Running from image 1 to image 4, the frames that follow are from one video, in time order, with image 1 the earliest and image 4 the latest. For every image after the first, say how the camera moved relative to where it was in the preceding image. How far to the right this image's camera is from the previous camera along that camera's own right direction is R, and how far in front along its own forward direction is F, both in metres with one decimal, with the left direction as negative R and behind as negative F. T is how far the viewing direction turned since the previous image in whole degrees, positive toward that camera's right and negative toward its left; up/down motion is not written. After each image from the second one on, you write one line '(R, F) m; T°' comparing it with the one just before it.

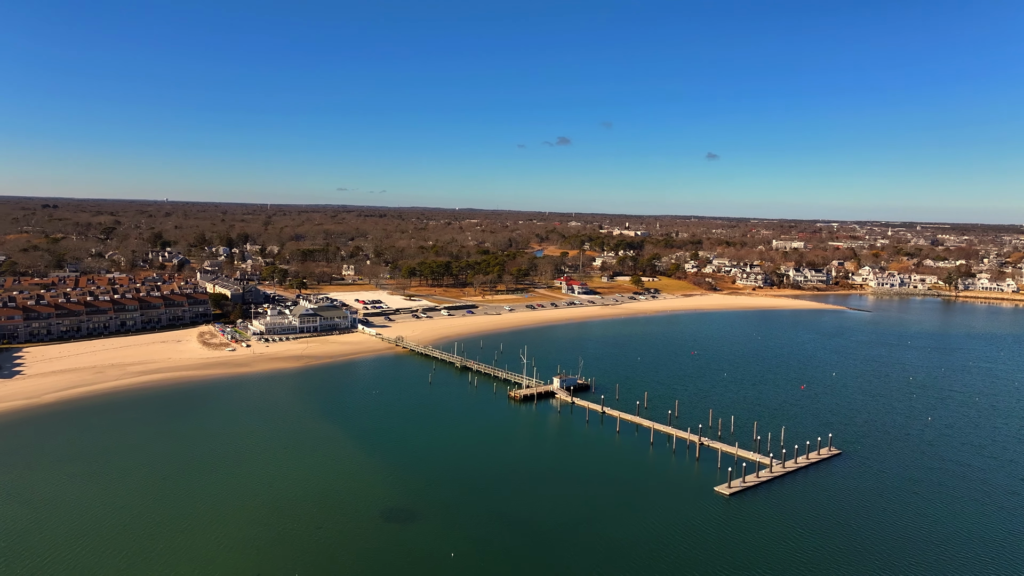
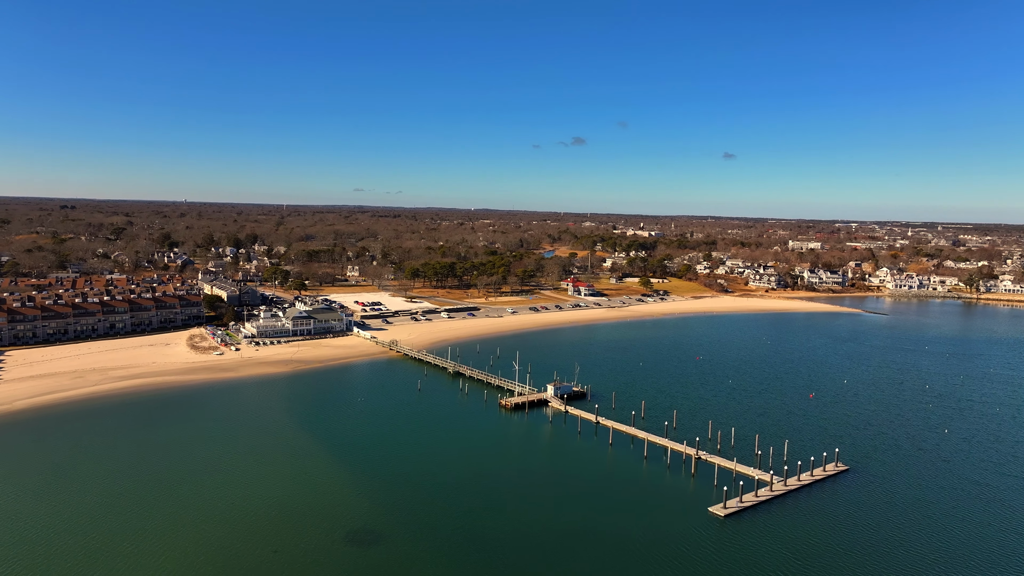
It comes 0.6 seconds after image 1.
(+1.5, +1.7) m; -1°
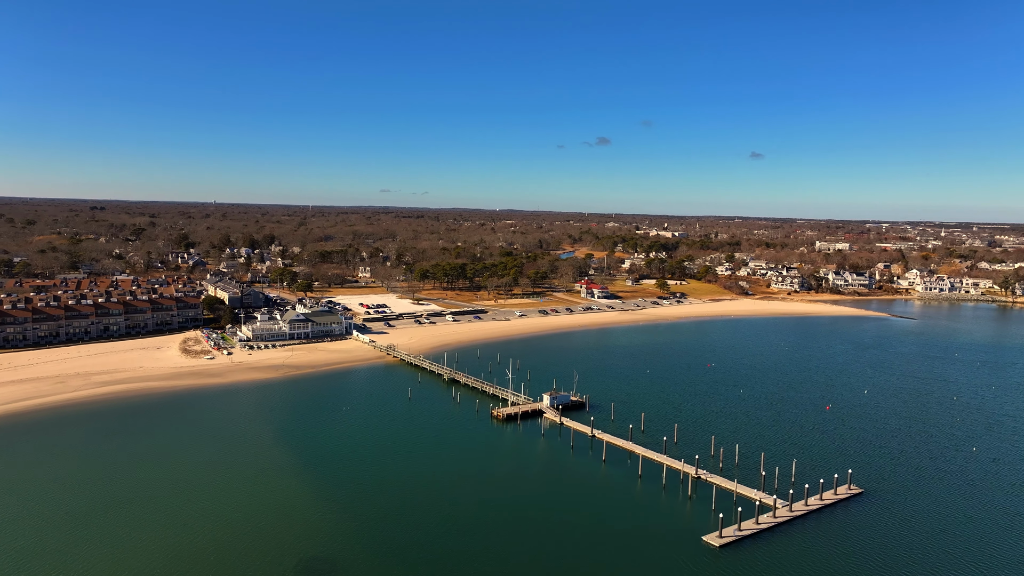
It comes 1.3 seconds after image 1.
(+1.8, +2.0) m; -2°
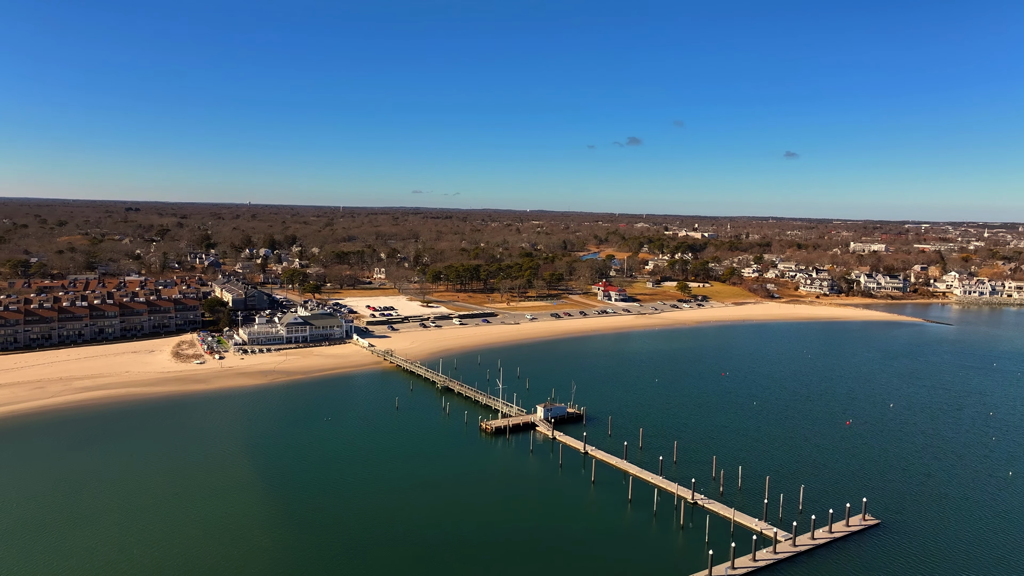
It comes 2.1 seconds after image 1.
(+2.1, +2.2) m; -3°
